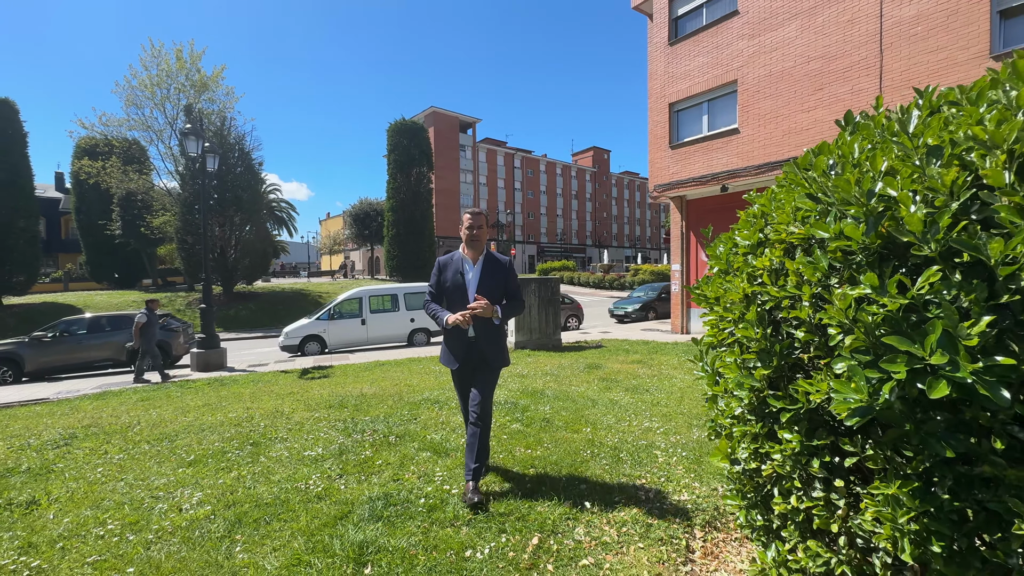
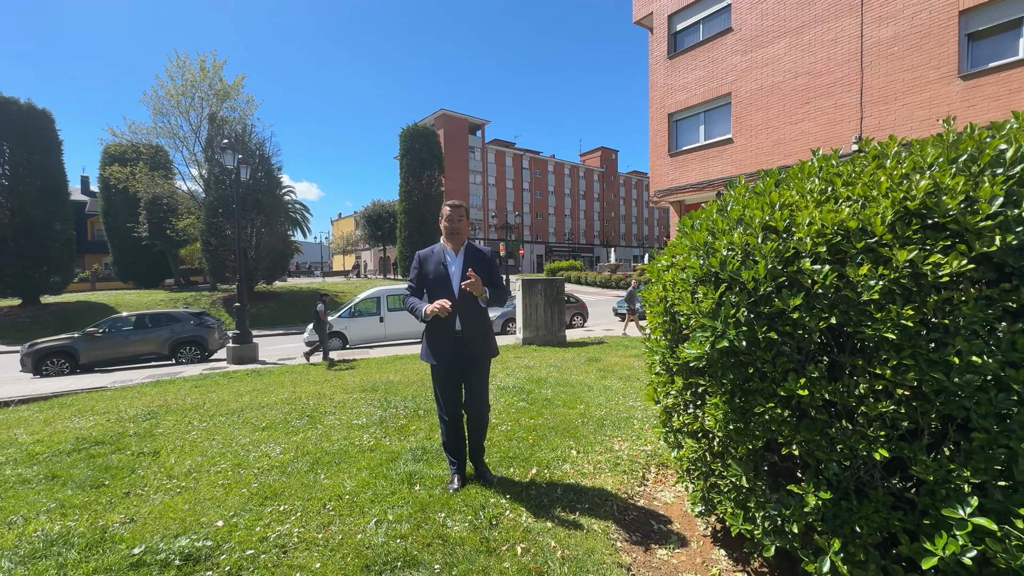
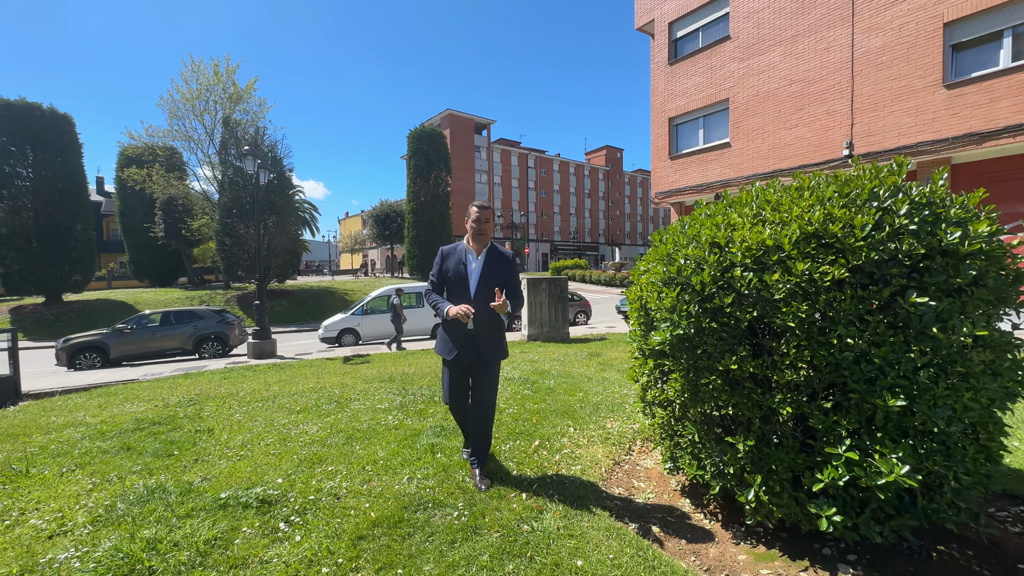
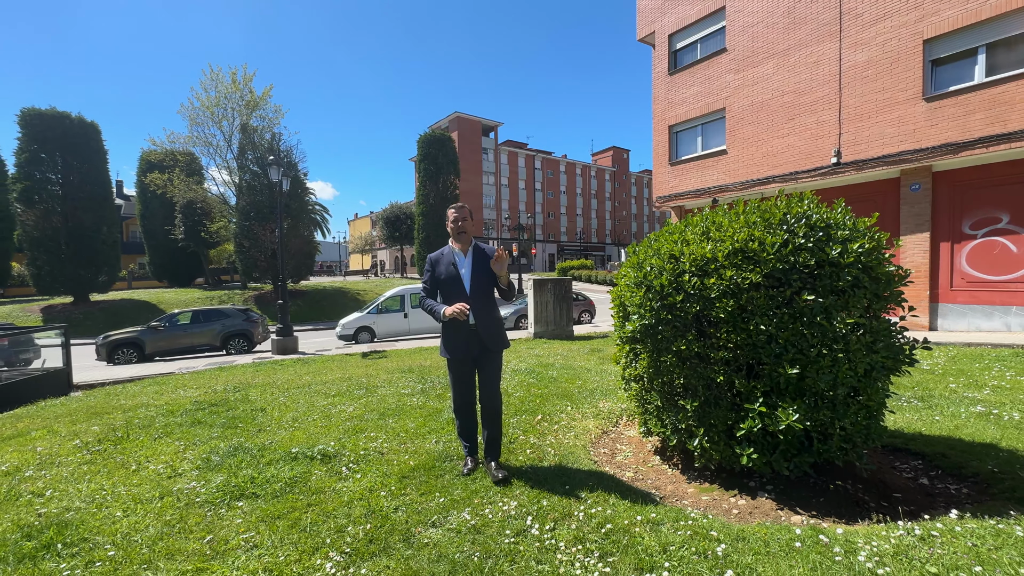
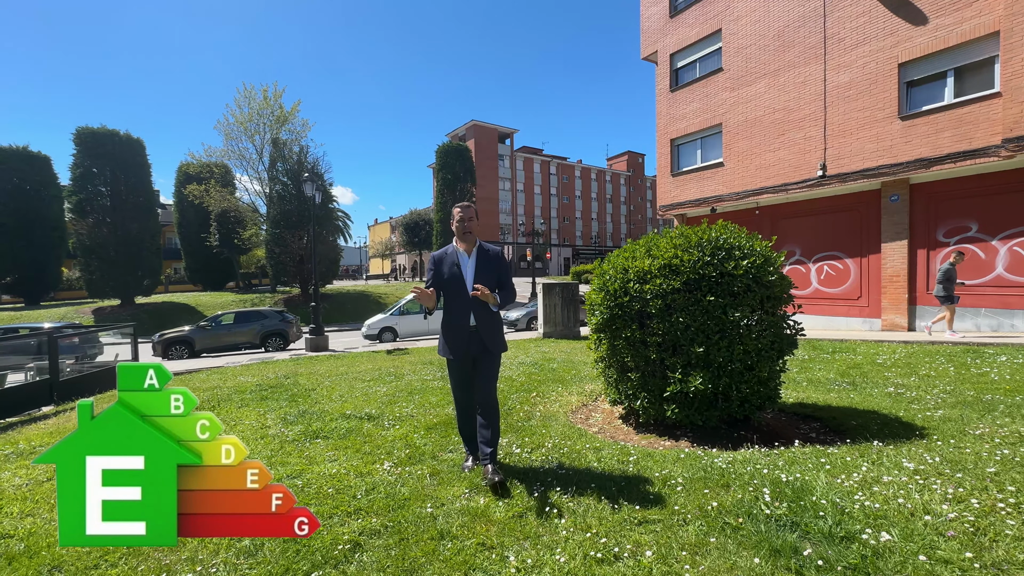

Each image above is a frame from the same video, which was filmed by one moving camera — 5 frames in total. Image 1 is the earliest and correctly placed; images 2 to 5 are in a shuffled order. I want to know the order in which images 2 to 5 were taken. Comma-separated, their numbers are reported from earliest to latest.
2, 3, 4, 5
